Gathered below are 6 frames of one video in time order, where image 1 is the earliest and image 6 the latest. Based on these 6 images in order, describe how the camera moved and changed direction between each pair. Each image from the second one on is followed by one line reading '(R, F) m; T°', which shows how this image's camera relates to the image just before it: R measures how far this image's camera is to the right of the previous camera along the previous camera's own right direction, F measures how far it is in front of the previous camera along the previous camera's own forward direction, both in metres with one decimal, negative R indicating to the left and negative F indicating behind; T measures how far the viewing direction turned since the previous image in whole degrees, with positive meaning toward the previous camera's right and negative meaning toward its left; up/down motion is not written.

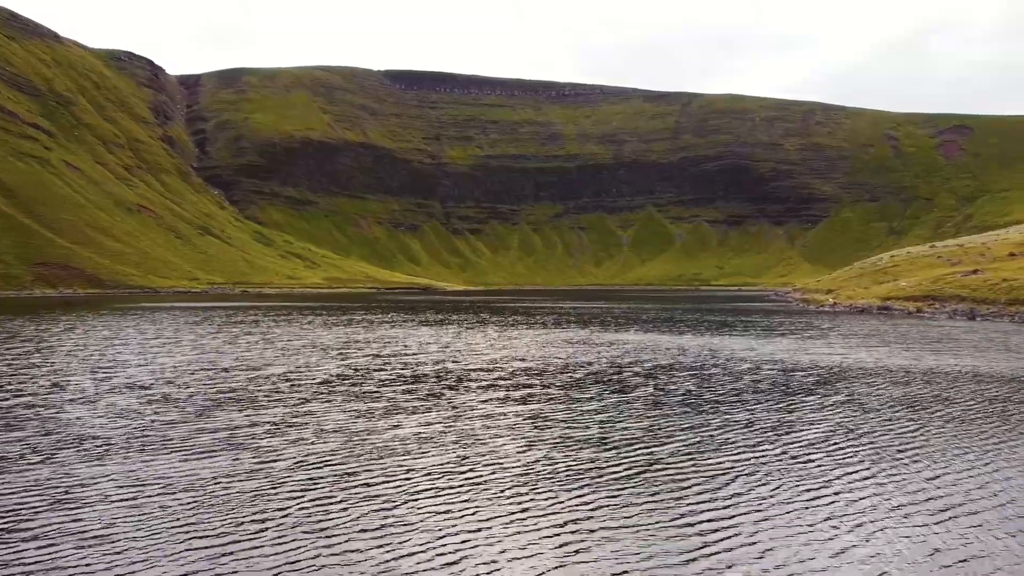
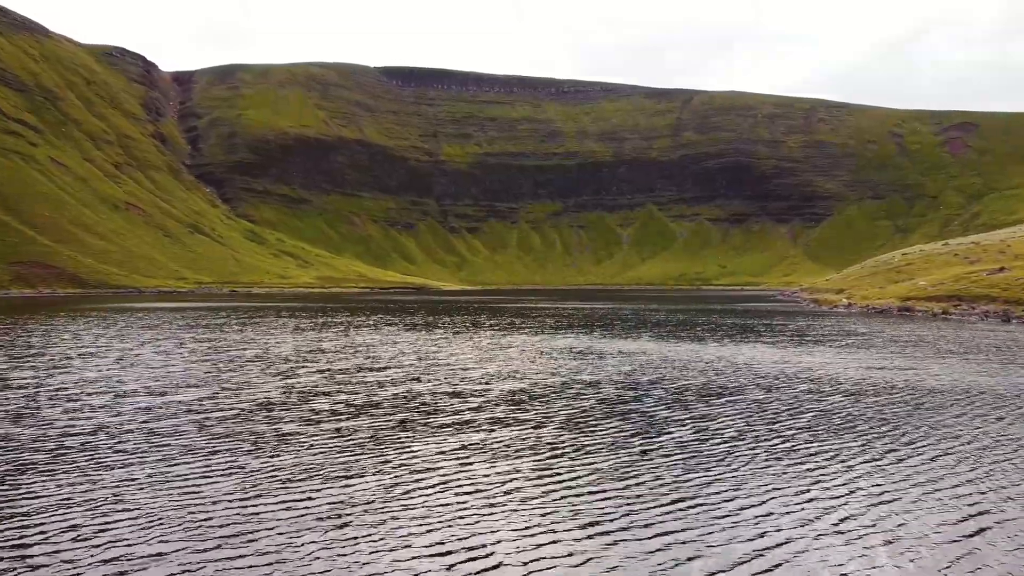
(+0.7, +10.9) m; 0°
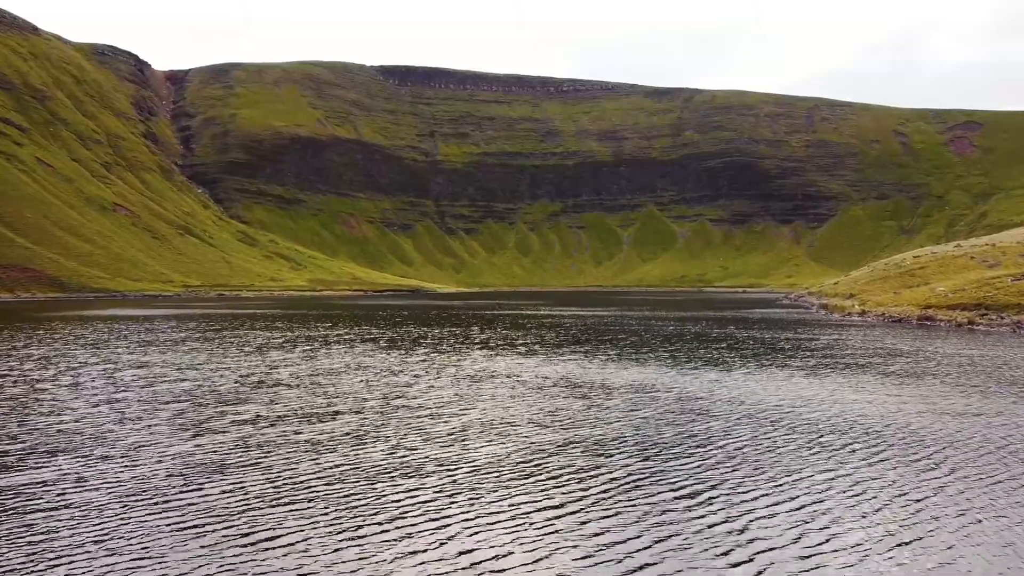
(+0.8, +10.1) m; 0°
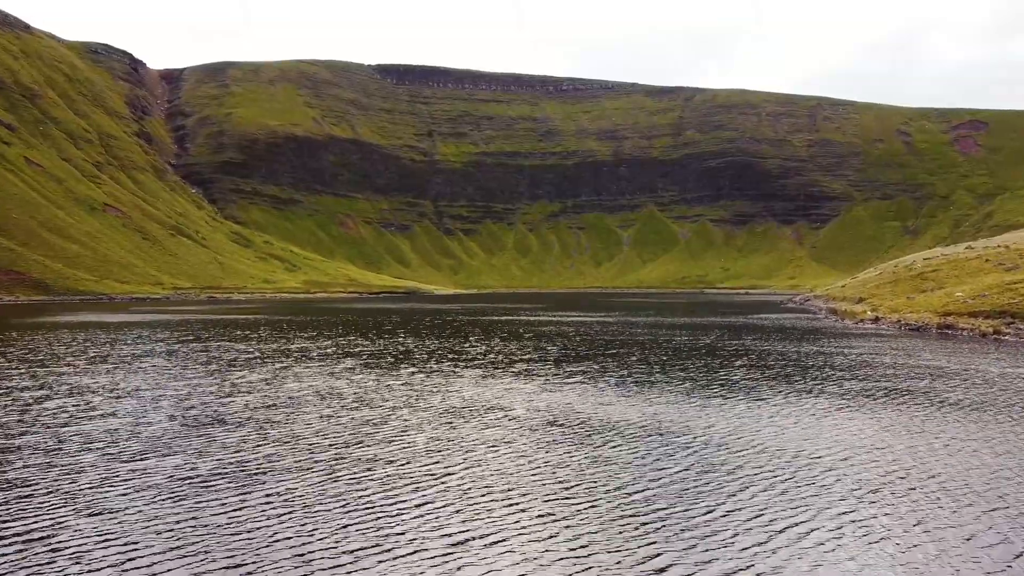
(+0.6, +8.0) m; 0°
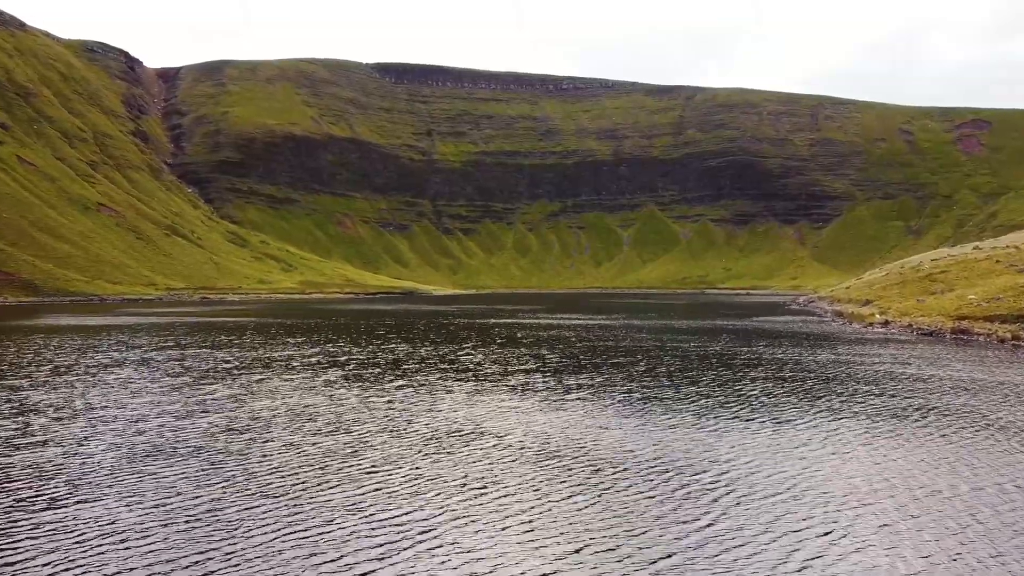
(+0.4, +5.3) m; 0°
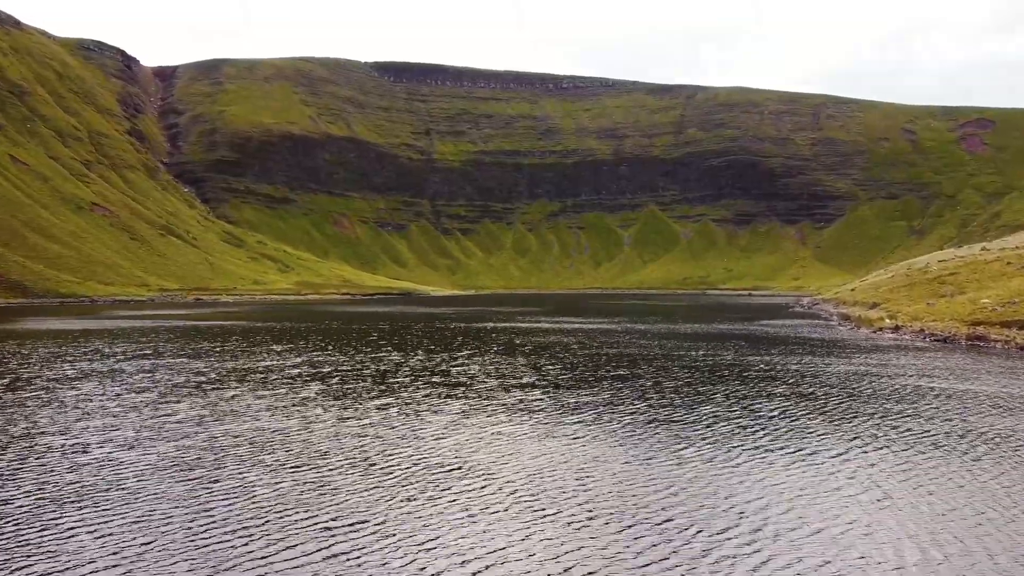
(+0.4, +5.3) m; 0°
